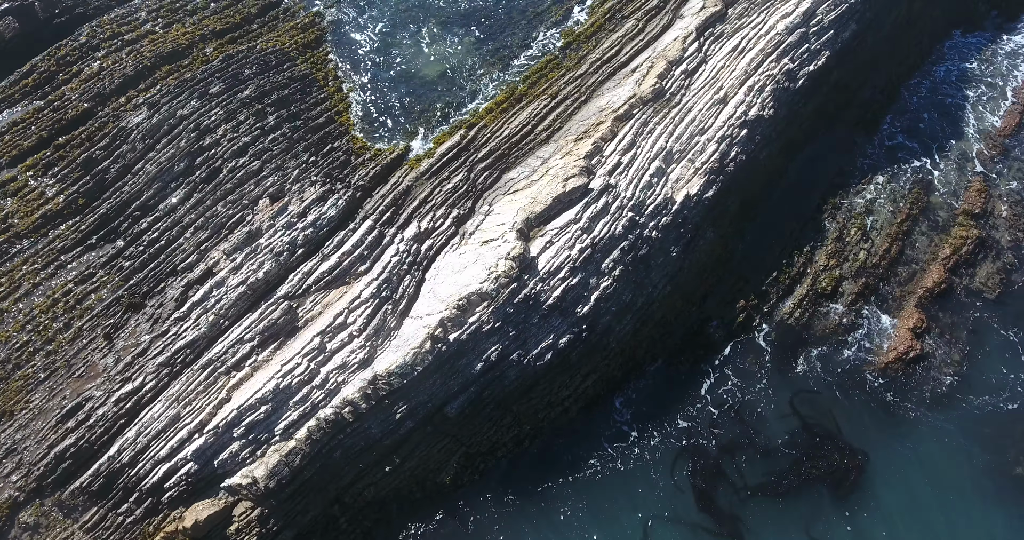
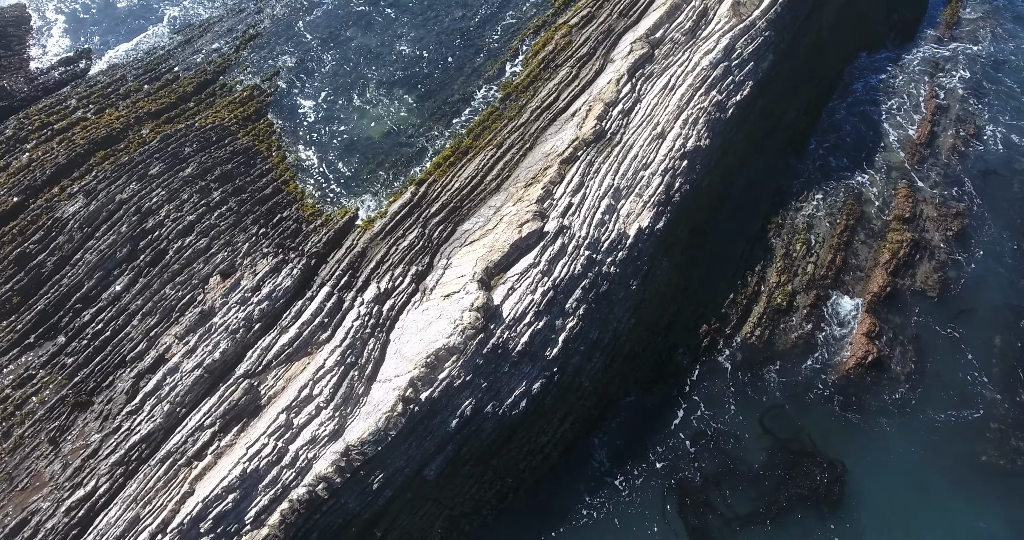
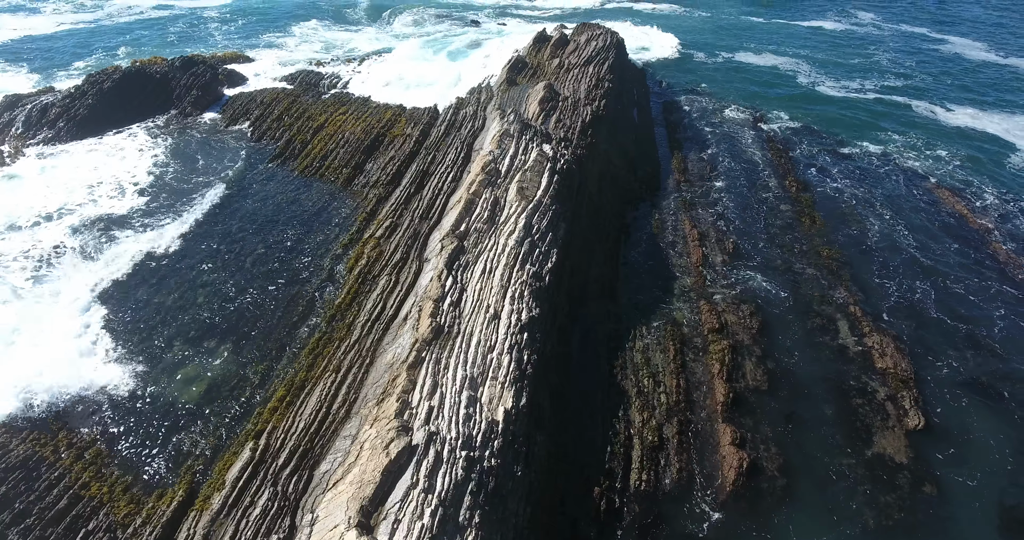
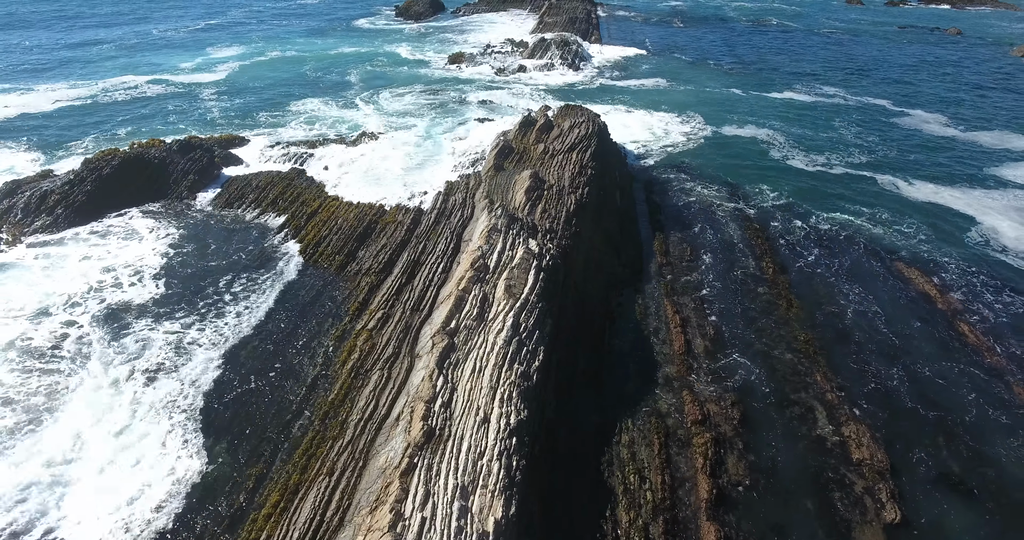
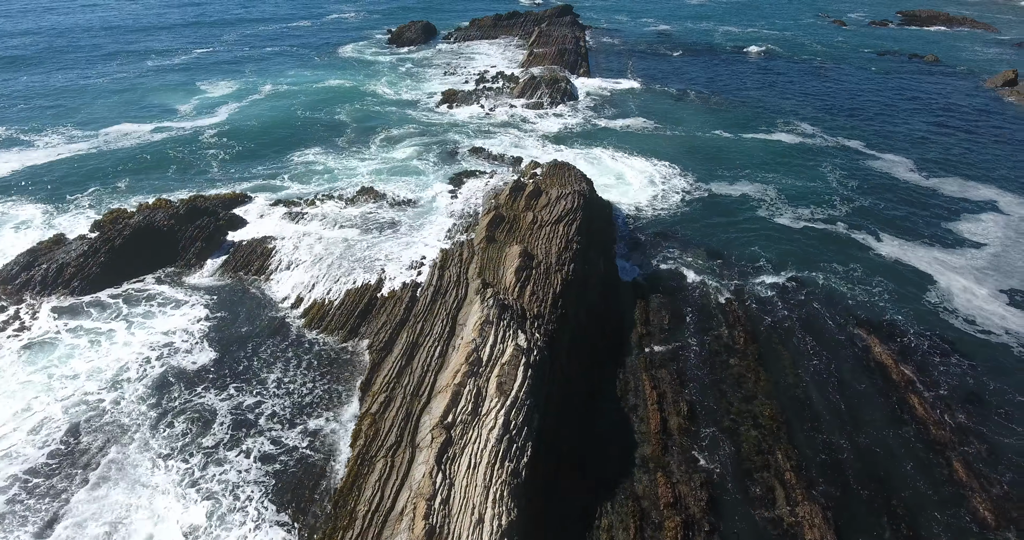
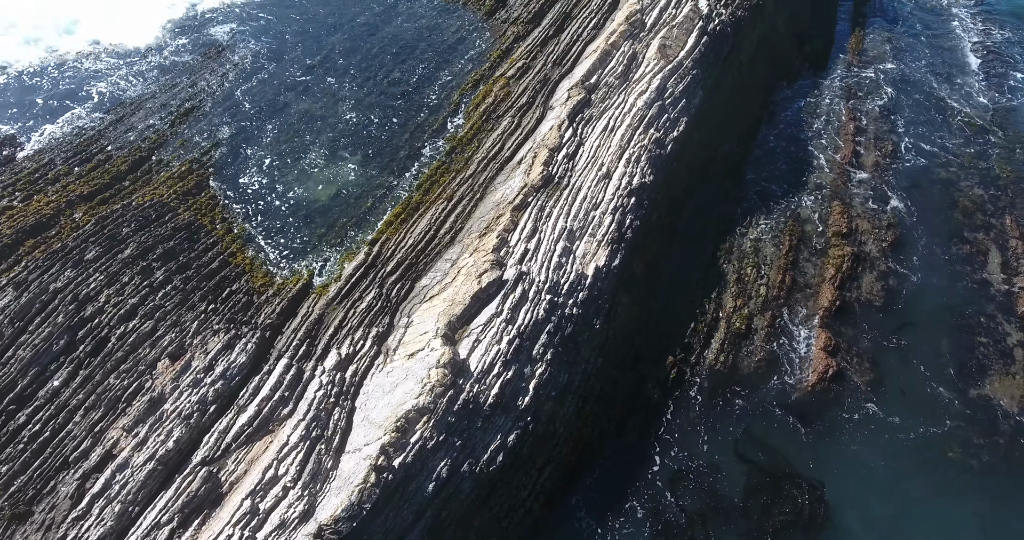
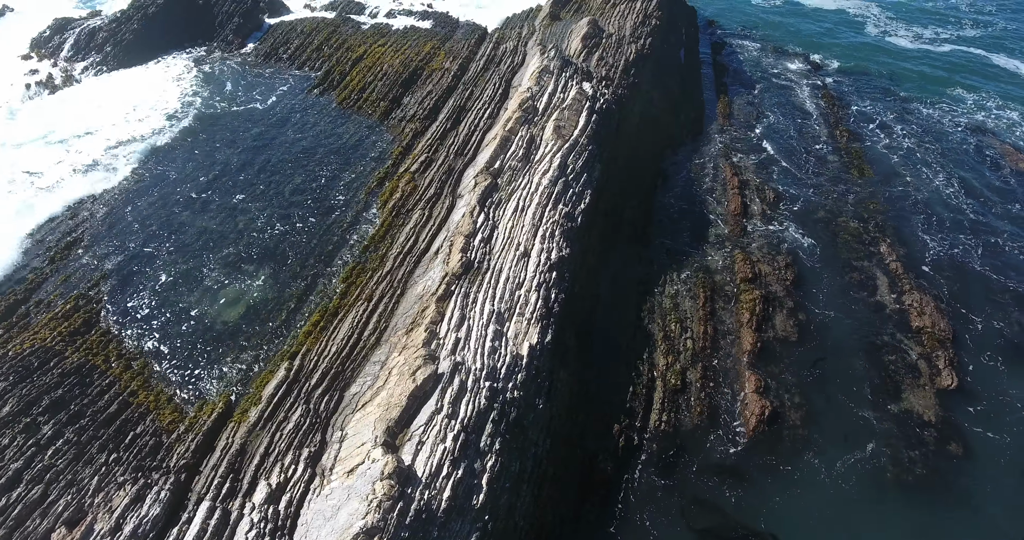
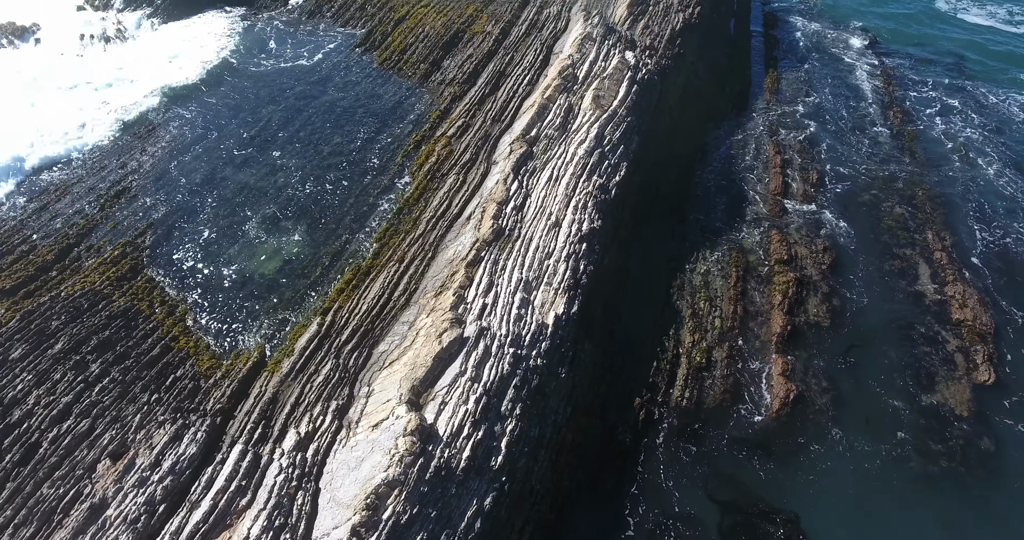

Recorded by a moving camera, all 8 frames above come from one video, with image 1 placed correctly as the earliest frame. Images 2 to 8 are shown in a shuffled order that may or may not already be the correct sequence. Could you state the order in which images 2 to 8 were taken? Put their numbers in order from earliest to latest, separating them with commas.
2, 6, 8, 7, 3, 4, 5
